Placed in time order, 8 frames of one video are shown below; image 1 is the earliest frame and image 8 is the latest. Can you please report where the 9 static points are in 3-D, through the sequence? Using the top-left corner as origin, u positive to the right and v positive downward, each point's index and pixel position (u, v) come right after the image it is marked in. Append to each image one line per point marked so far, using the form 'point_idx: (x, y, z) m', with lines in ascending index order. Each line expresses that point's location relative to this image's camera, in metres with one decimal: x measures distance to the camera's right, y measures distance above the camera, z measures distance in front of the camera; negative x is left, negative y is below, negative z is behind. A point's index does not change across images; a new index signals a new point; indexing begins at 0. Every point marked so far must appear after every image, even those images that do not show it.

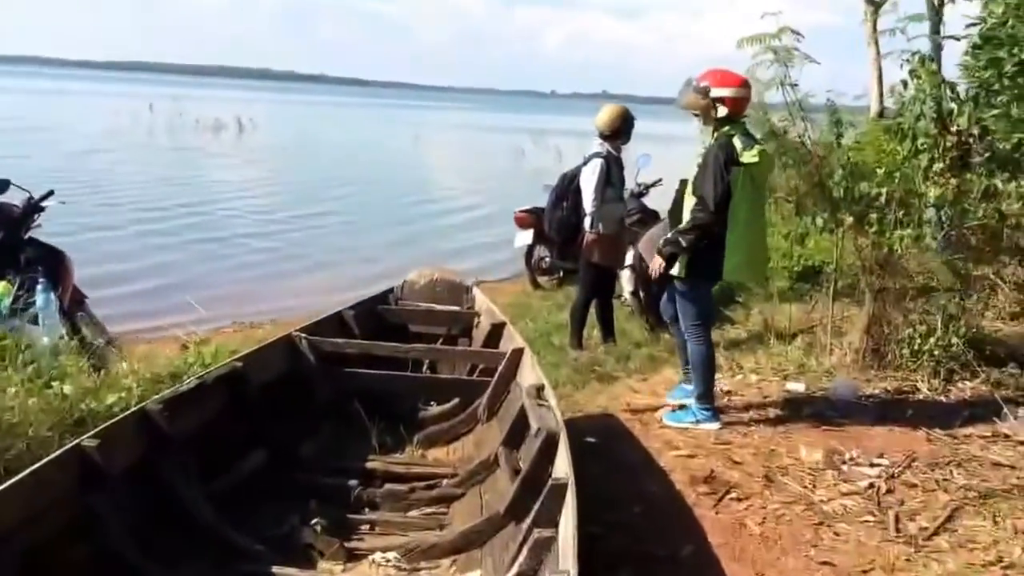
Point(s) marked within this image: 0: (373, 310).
0: (-0.6, -0.1, +5.8) m
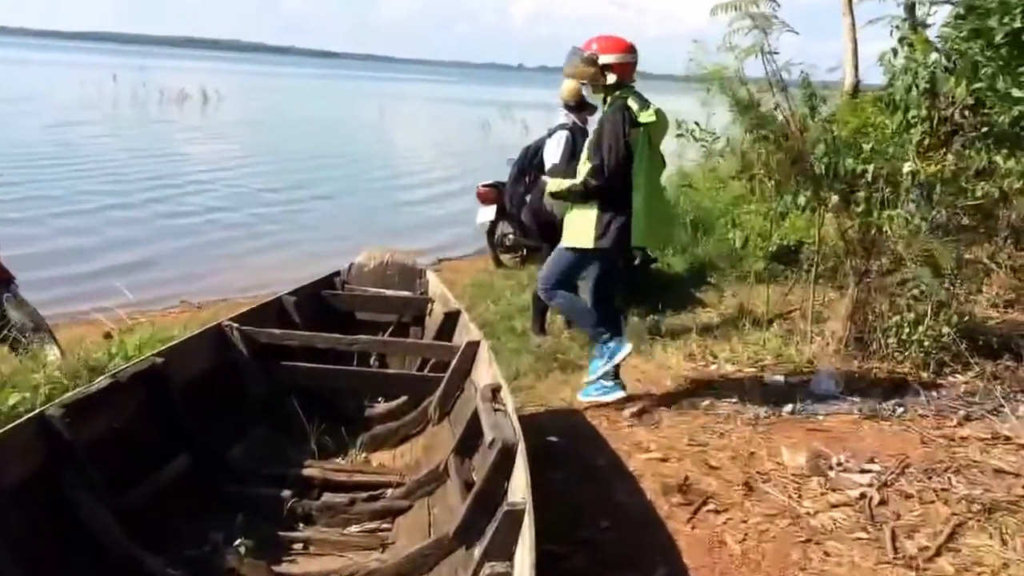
0: (-0.8, 0.0, +5.3) m
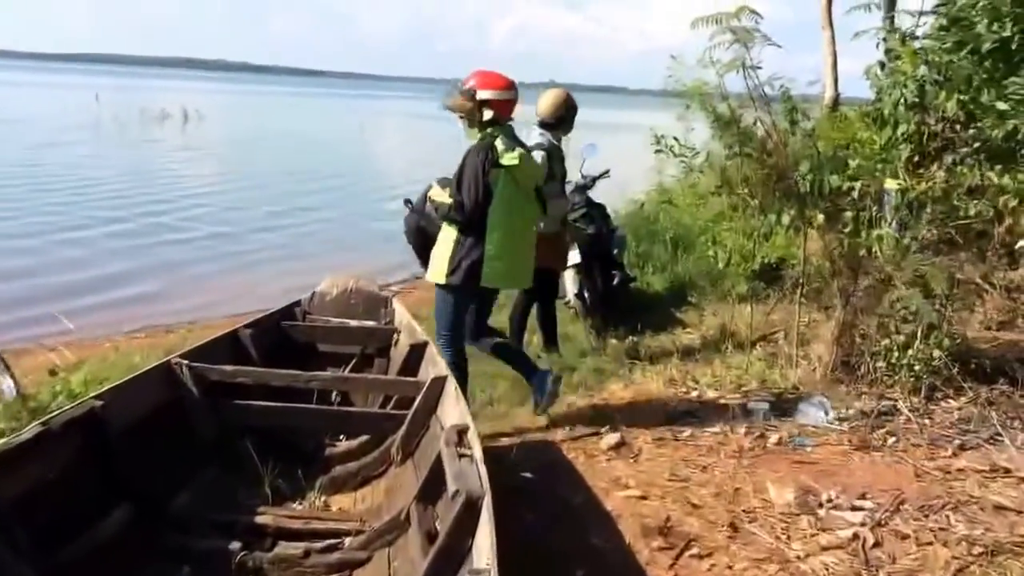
0: (-0.9, -0.1, +5.0) m
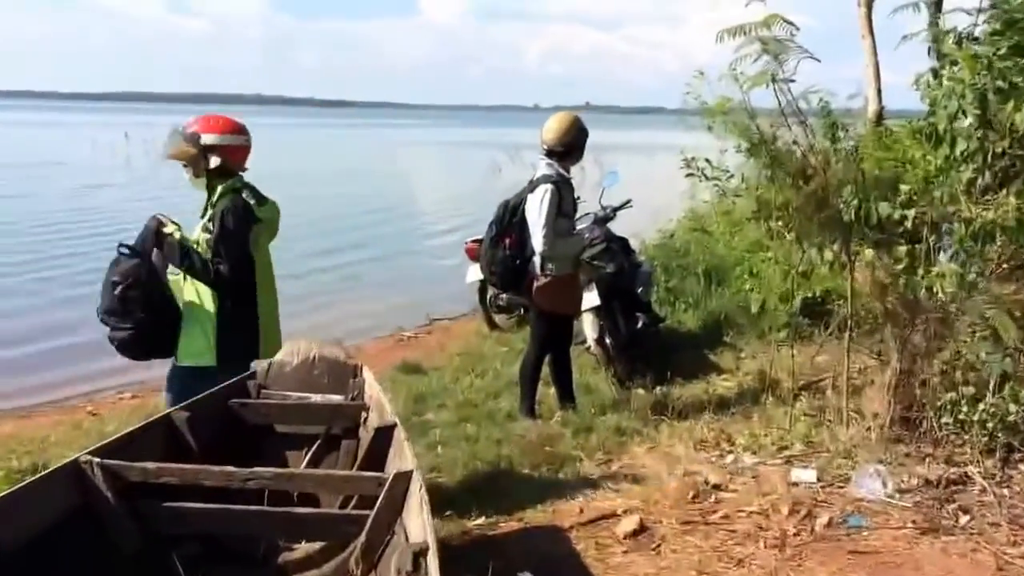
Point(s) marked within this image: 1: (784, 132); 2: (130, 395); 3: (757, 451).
0: (-0.9, -0.4, +4.2) m
1: (+1.1, +0.6, +5.4) m
2: (-2.5, -0.7, +8.5) m
3: (+1.0, -0.7, +5.4) m
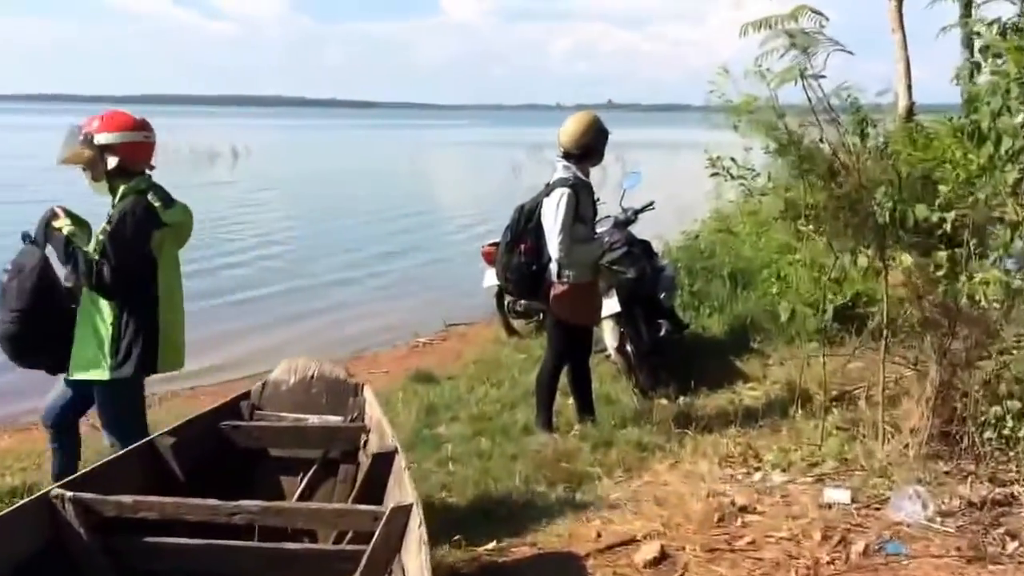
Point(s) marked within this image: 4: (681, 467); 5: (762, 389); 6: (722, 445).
0: (-0.9, -0.4, +3.9) m
1: (+1.2, +0.6, +5.1) m
2: (-2.4, -0.7, +8.3) m
3: (+1.1, -0.7, +5.1) m
4: (+0.7, -0.7, +5.4) m
5: (+1.3, -0.5, +6.7) m
6: (+0.9, -0.7, +5.6) m
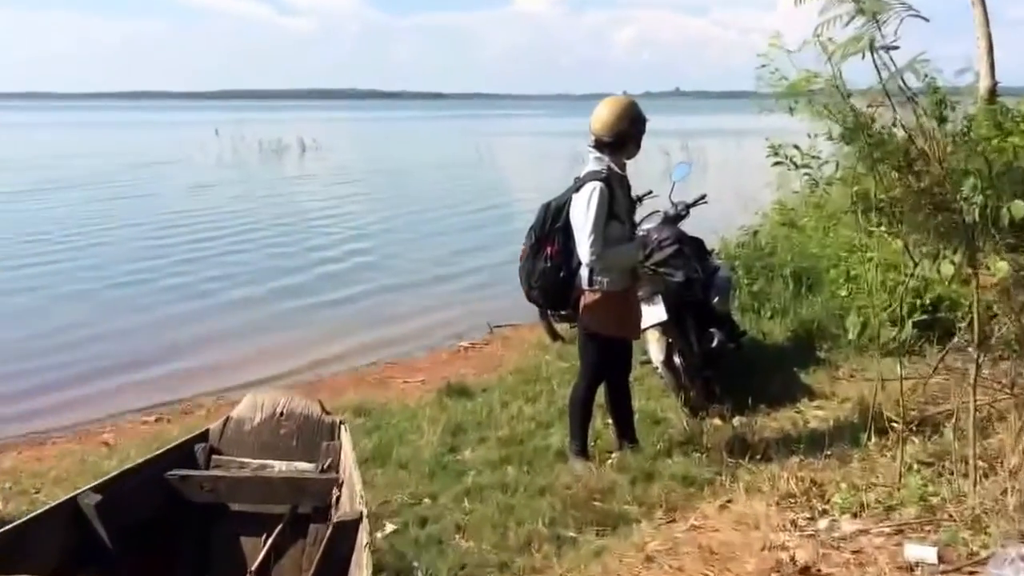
0: (-0.9, -0.5, +3.3) m
1: (+1.2, +0.6, +4.3) m
2: (-2.1, -0.8, +7.7) m
3: (+1.1, -0.7, +4.3) m
4: (+0.8, -0.8, +4.6) m
5: (+1.4, -0.5, +5.9) m
6: (+1.0, -0.7, +4.8) m
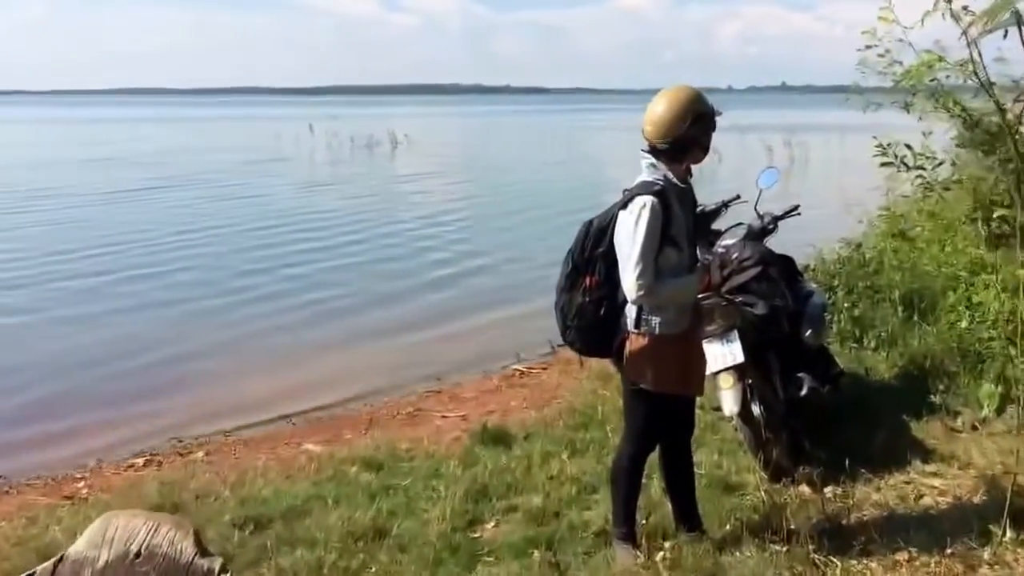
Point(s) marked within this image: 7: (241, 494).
0: (-1.0, -0.6, +2.2) m
1: (+1.2, +0.4, +3.0) m
2: (-1.9, -0.9, +6.7) m
3: (+1.2, -0.9, +3.1) m
4: (+0.8, -0.9, +3.4) m
5: (+1.6, -0.7, +4.7) m
6: (+1.0, -0.8, +3.6) m
7: (-1.1, -0.8, +5.3) m
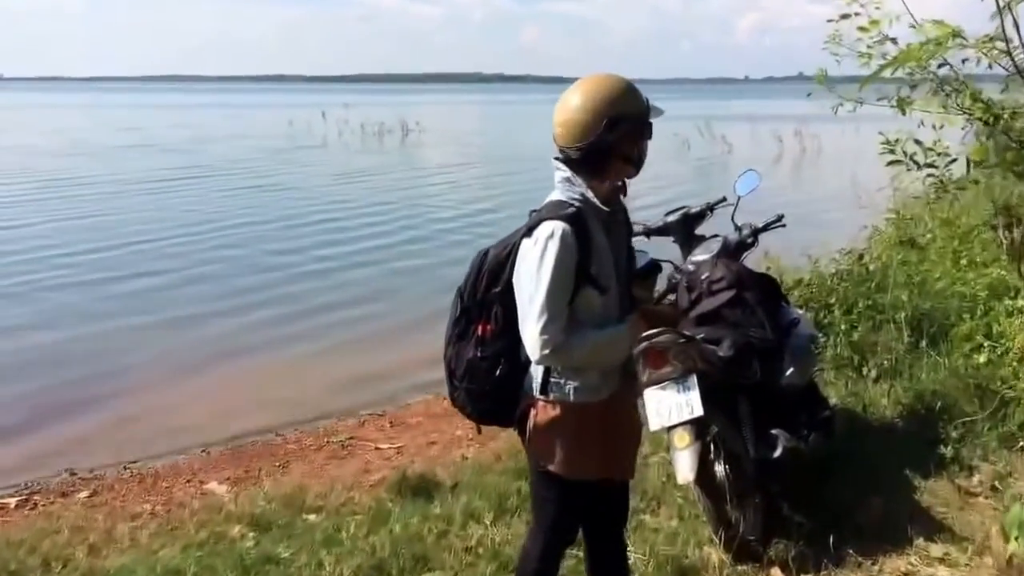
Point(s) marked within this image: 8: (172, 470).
0: (-1.3, -0.7, +1.3) m
1: (+0.9, +0.3, +2.1) m
2: (-2.1, -0.9, +5.8) m
3: (+0.8, -1.0, +2.2) m
4: (+0.5, -1.0, +2.5) m
5: (+1.3, -0.8, +3.7) m
6: (+0.7, -1.0, +2.6) m
7: (-1.4, -0.9, +4.4) m
8: (-1.5, -0.8, +6.0) m
